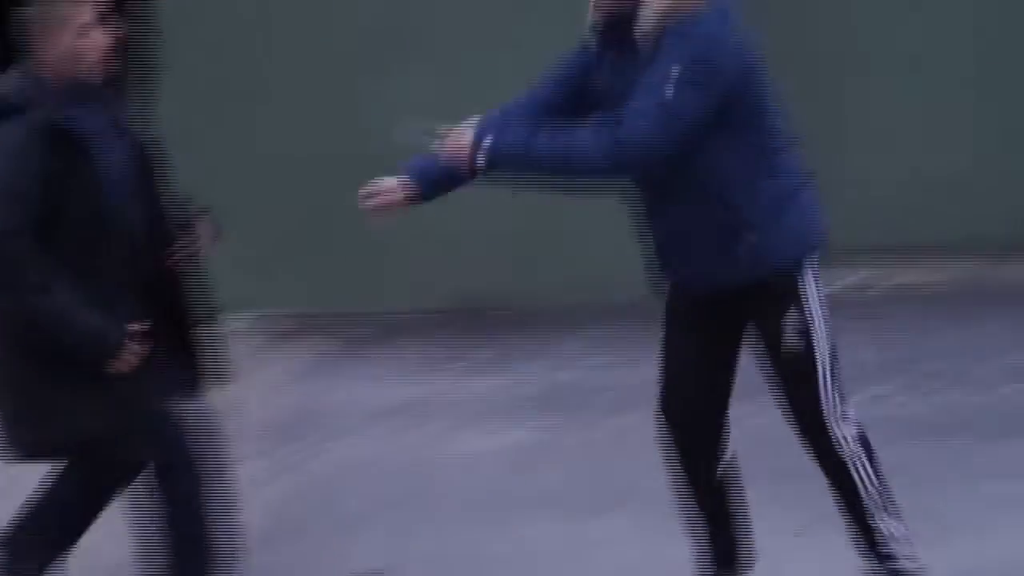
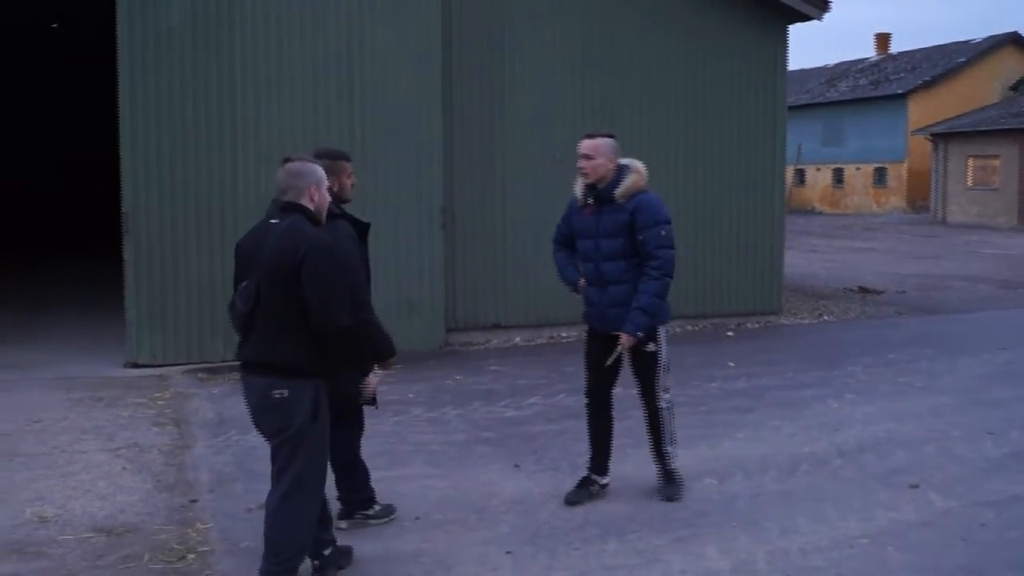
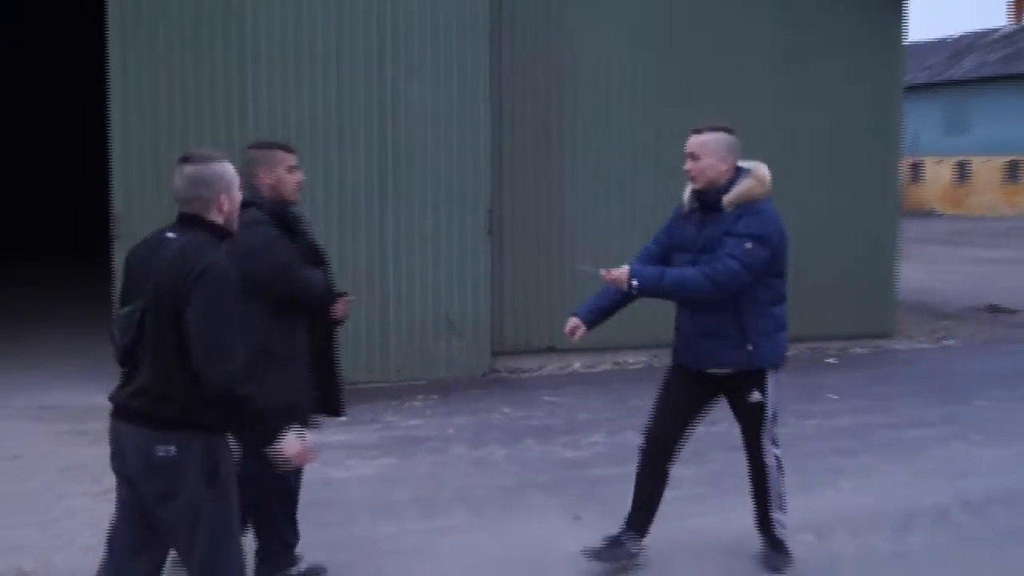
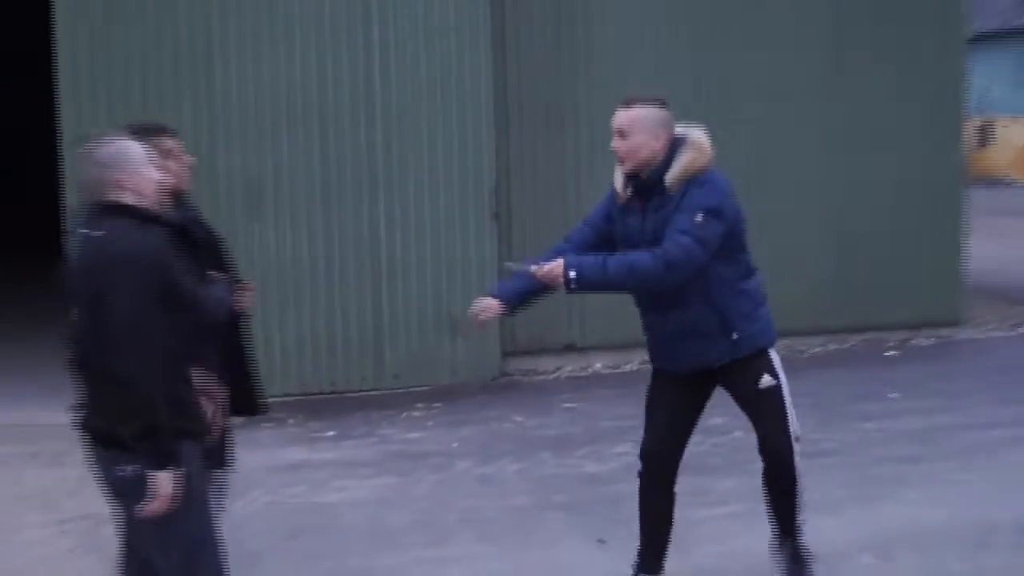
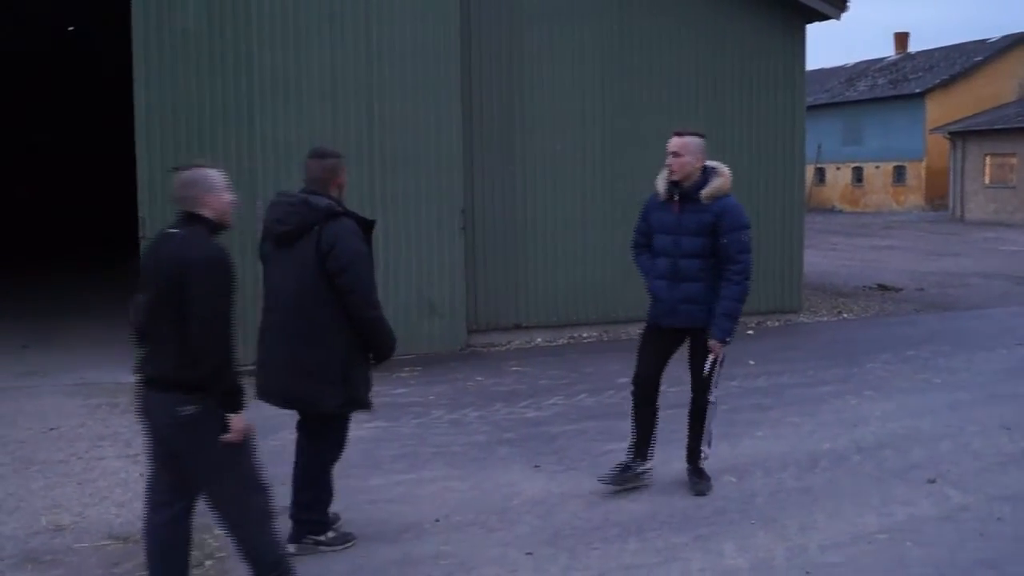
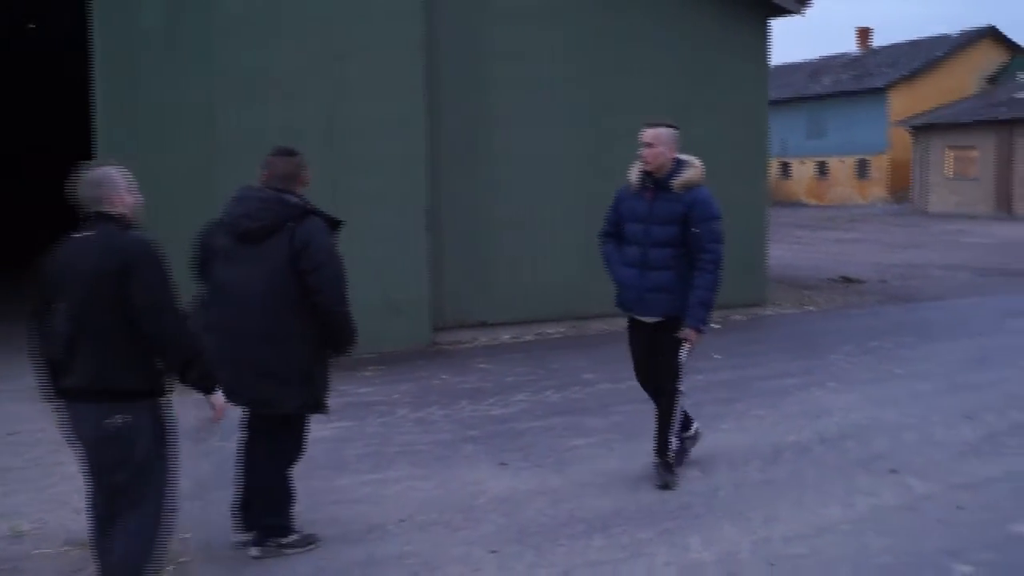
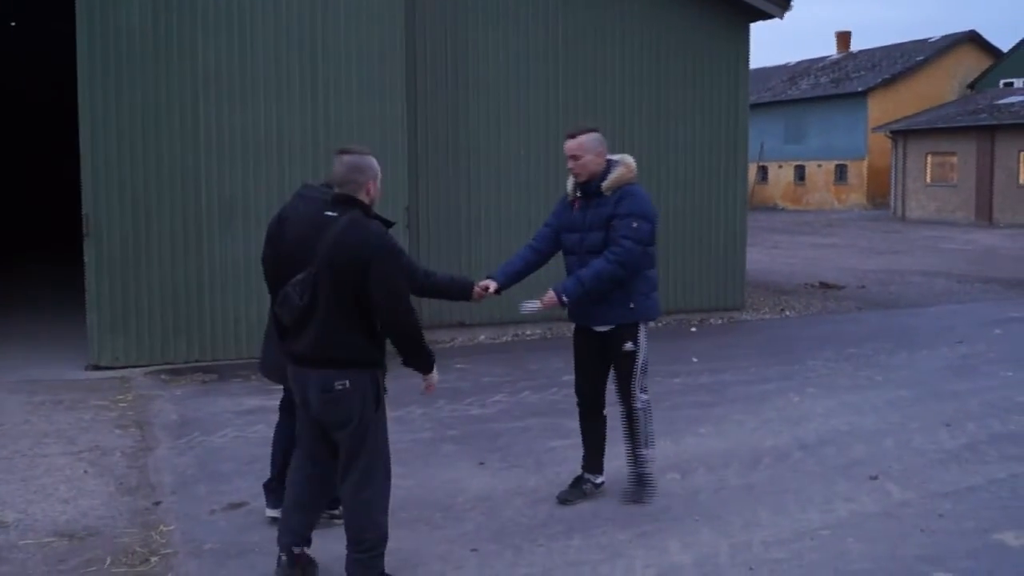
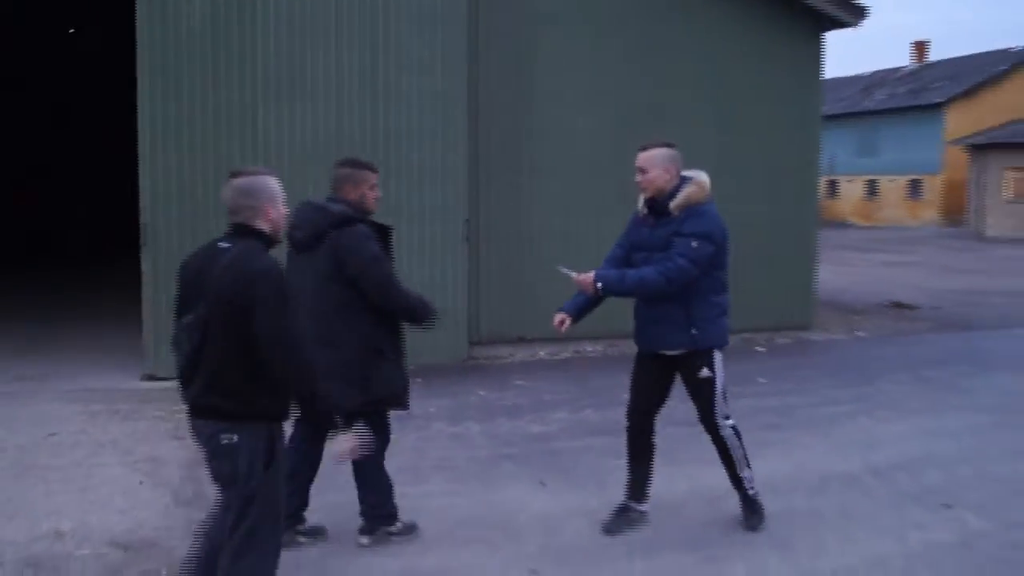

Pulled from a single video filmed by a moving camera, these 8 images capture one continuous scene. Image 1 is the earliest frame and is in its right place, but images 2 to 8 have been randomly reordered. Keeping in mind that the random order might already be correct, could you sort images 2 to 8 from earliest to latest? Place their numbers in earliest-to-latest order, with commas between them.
4, 3, 8, 7, 2, 5, 6
